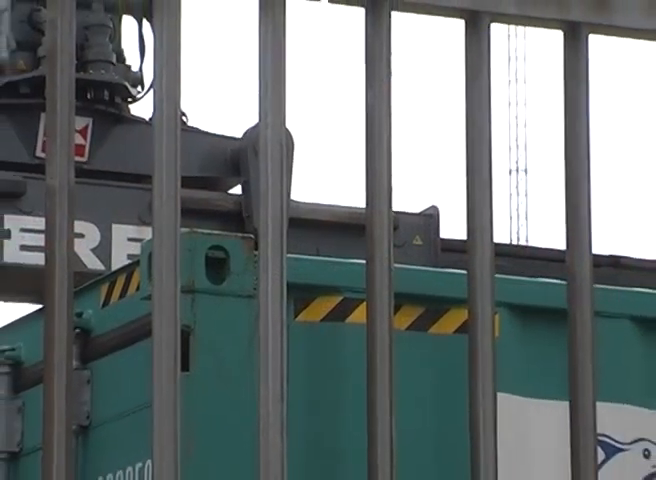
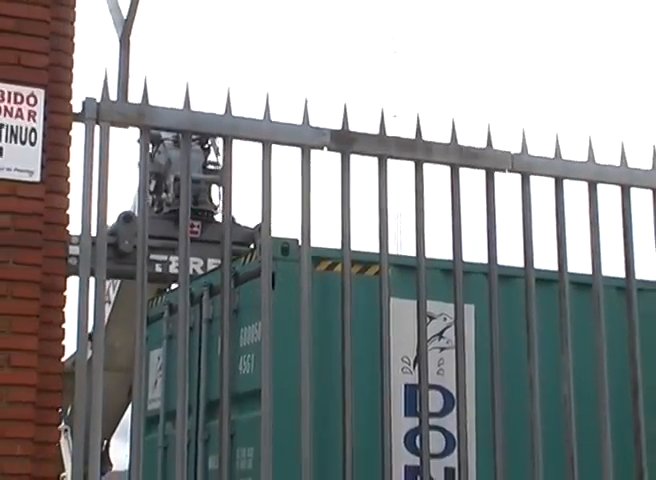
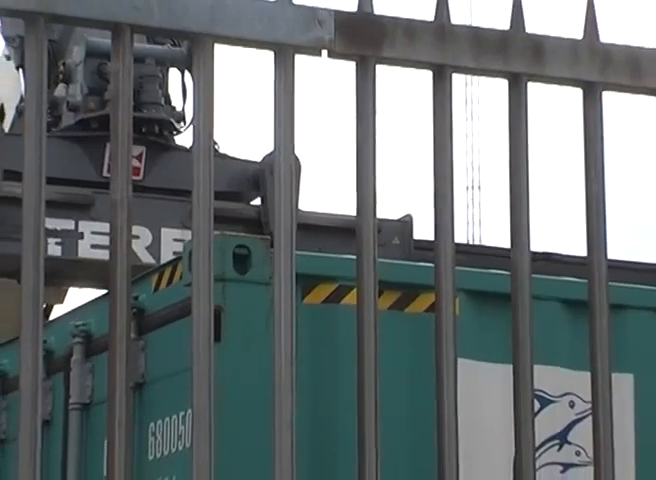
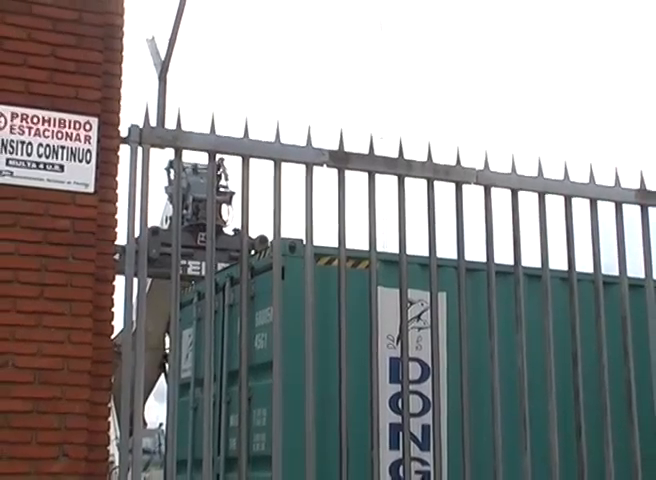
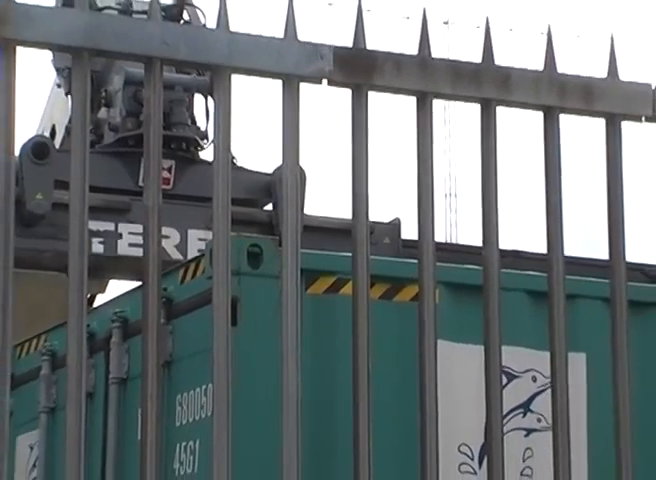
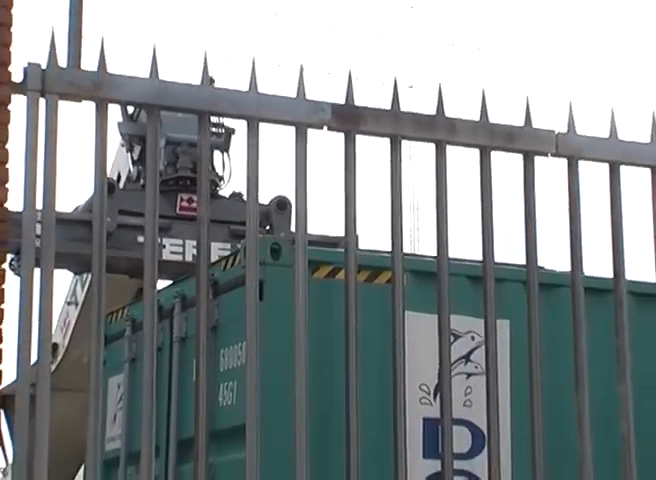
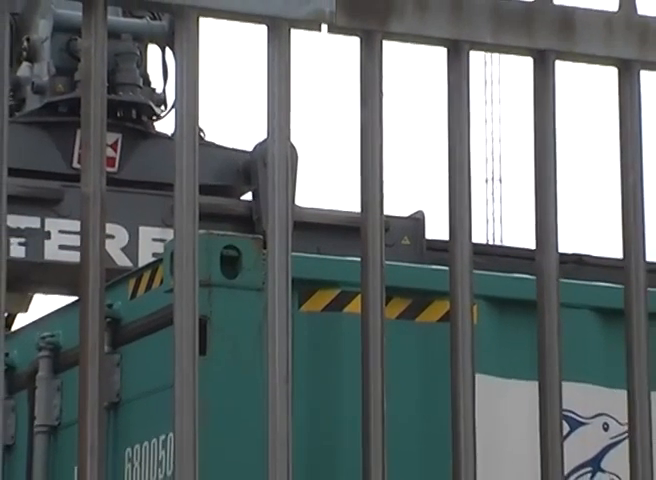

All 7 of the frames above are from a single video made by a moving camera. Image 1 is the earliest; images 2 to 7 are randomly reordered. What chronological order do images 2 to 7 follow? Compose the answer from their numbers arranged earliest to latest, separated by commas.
7, 3, 5, 6, 2, 4
